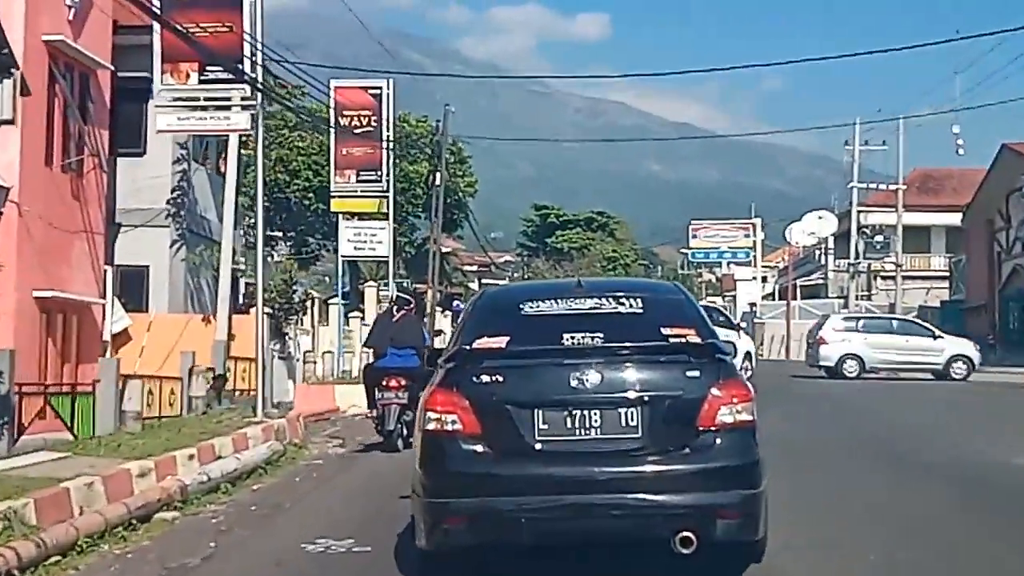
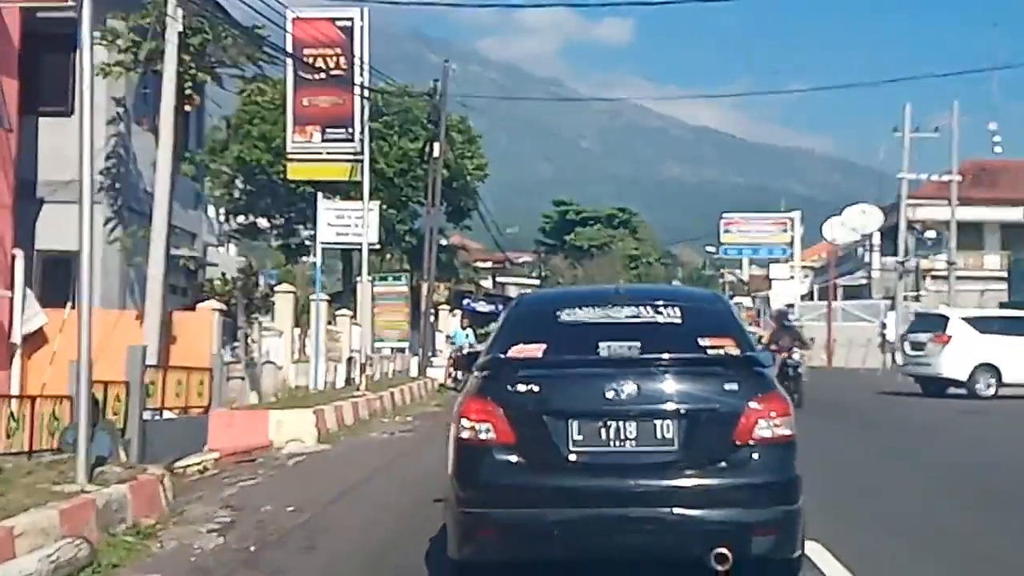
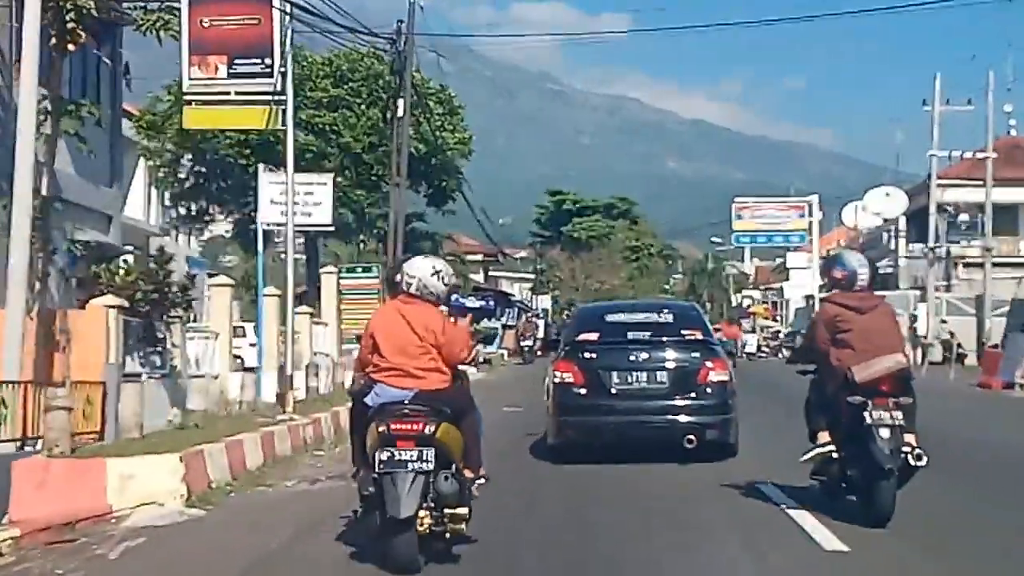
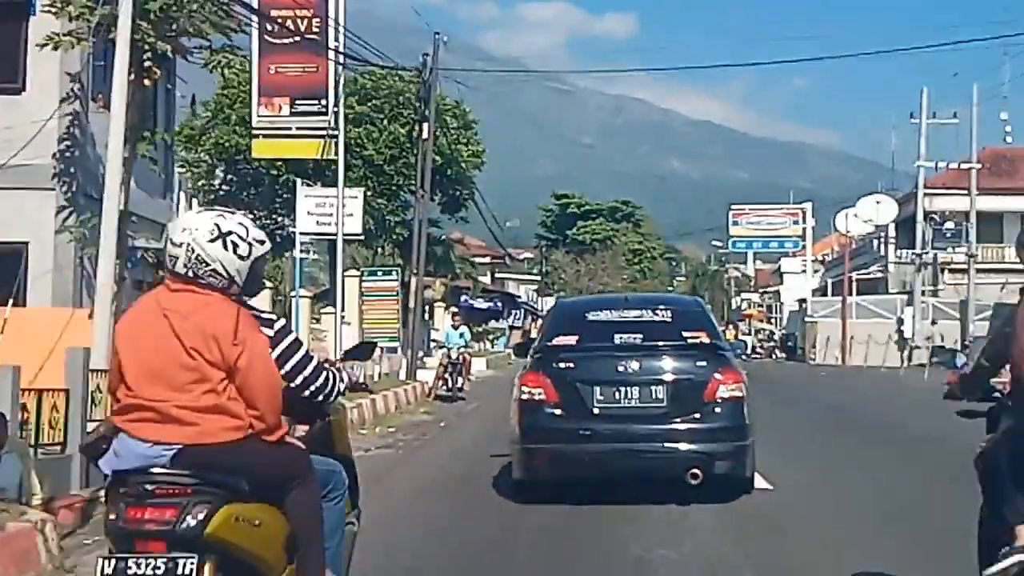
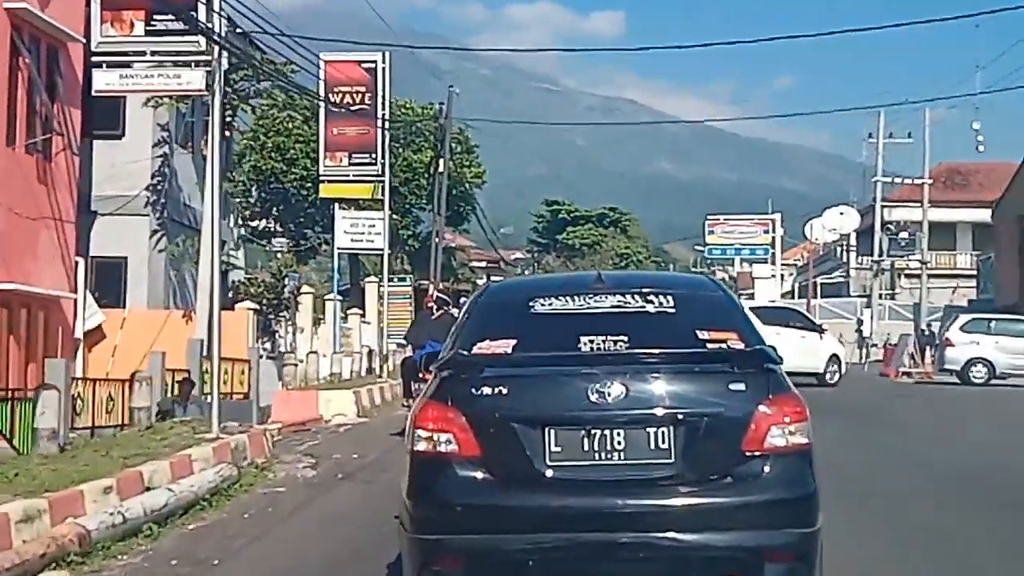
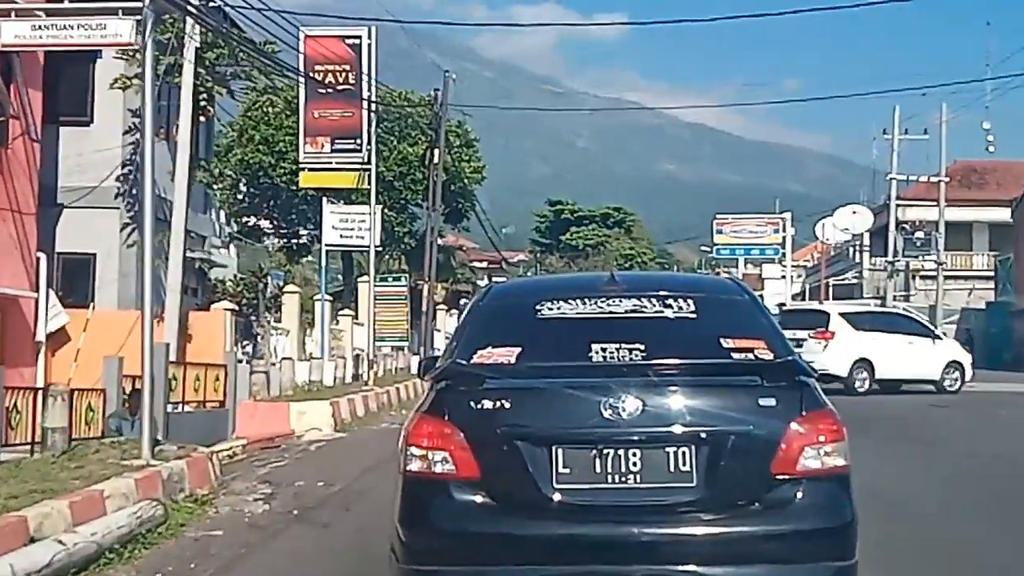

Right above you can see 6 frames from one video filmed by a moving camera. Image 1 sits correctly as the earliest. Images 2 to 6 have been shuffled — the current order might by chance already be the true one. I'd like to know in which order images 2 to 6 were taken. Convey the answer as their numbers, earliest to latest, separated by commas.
5, 6, 2, 4, 3
